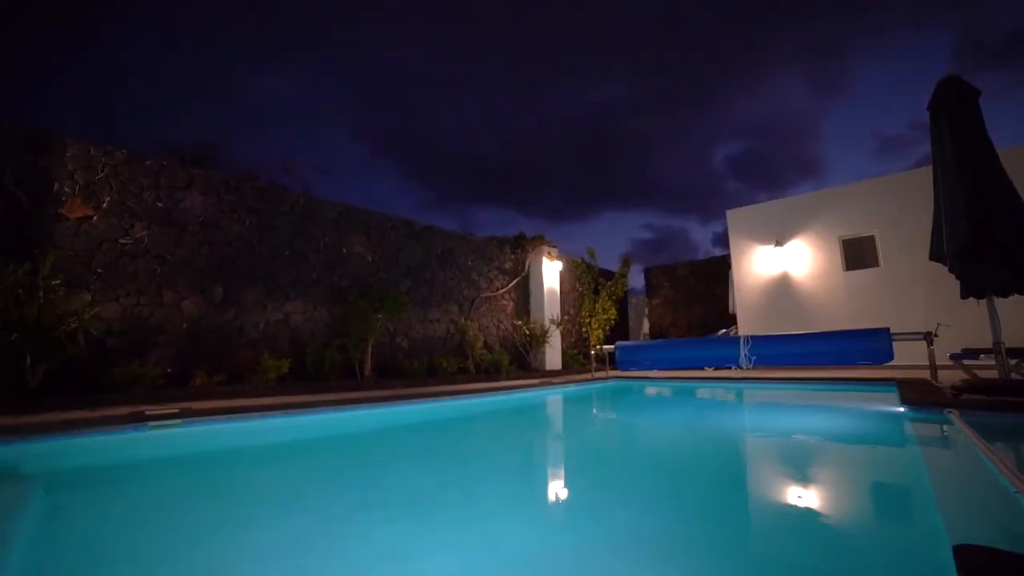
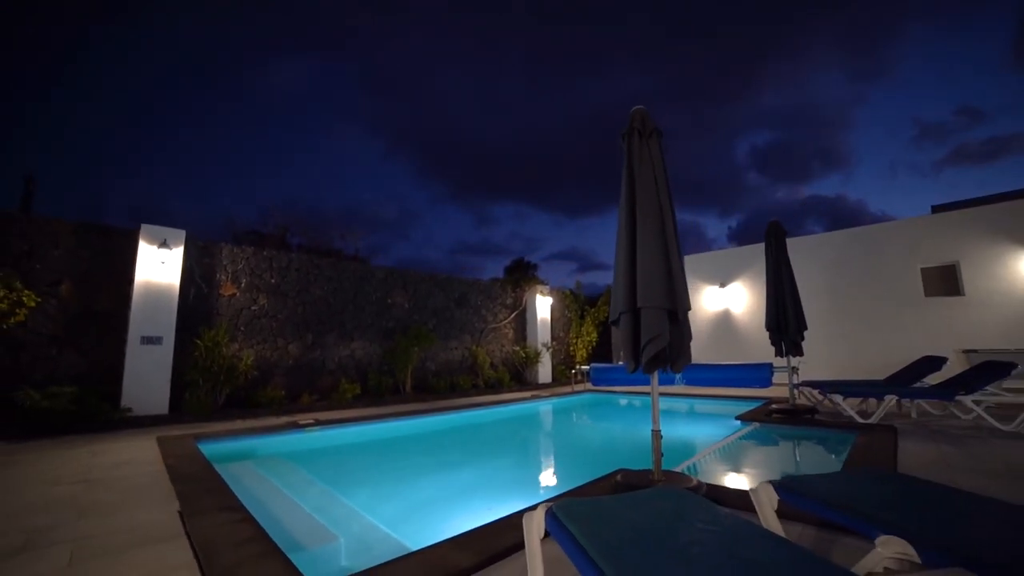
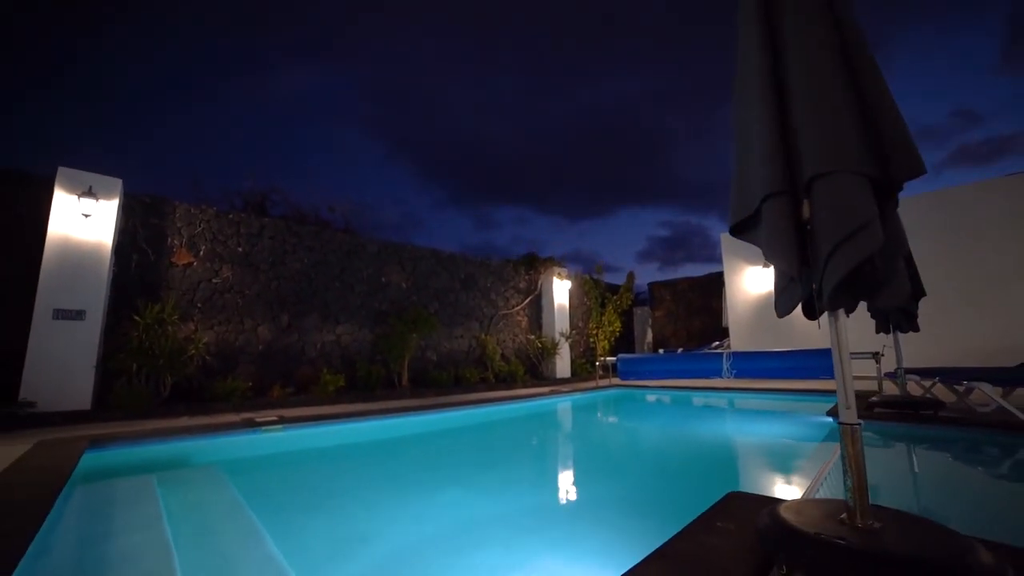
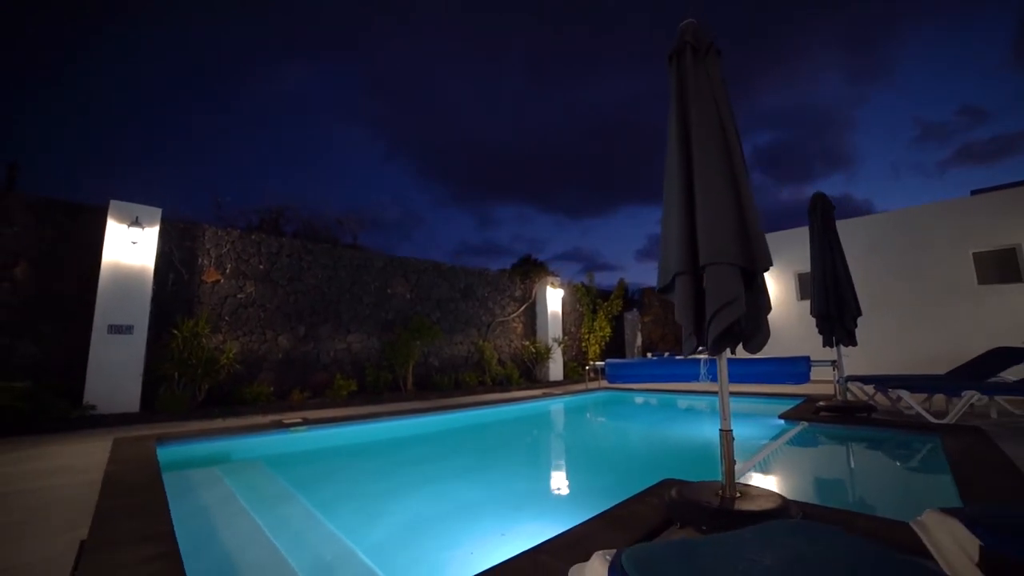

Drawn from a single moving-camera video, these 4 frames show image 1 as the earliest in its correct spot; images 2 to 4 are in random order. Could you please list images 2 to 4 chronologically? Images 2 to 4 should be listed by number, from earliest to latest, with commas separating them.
3, 4, 2
